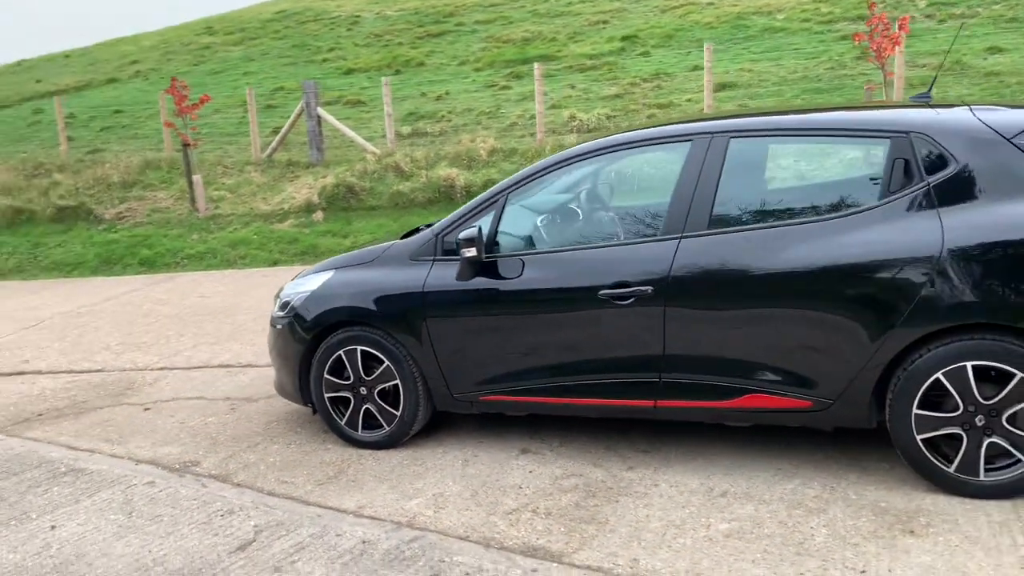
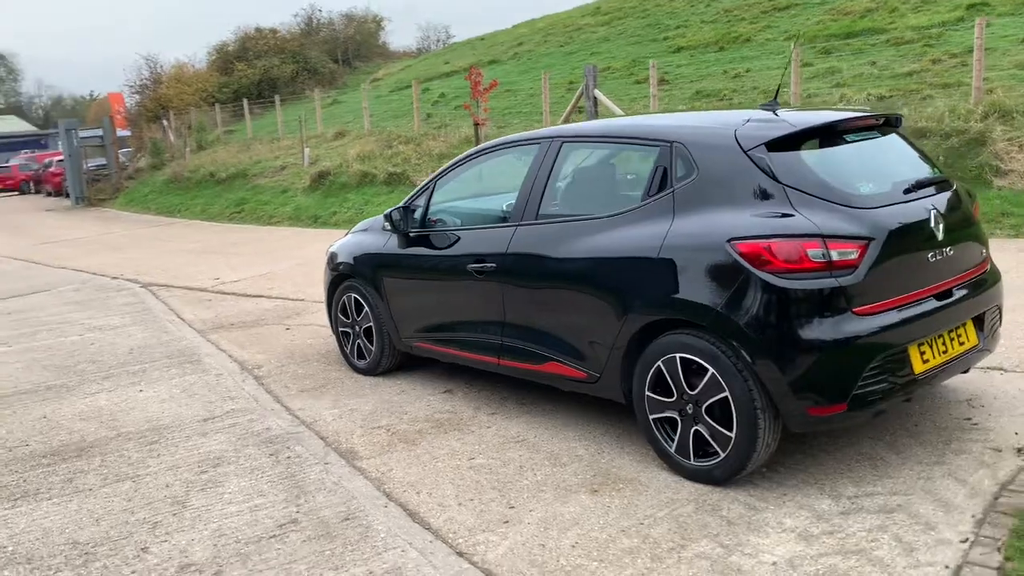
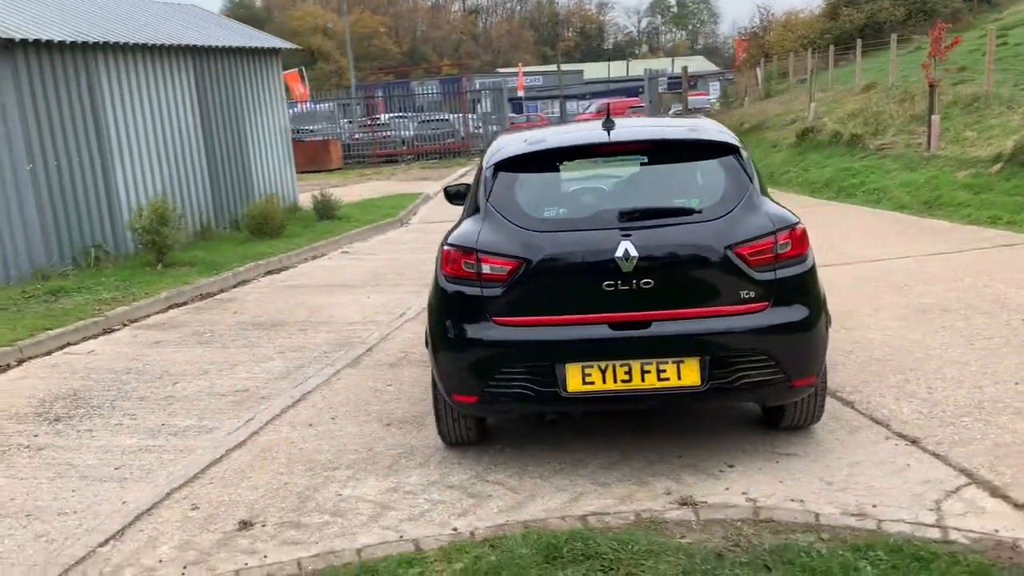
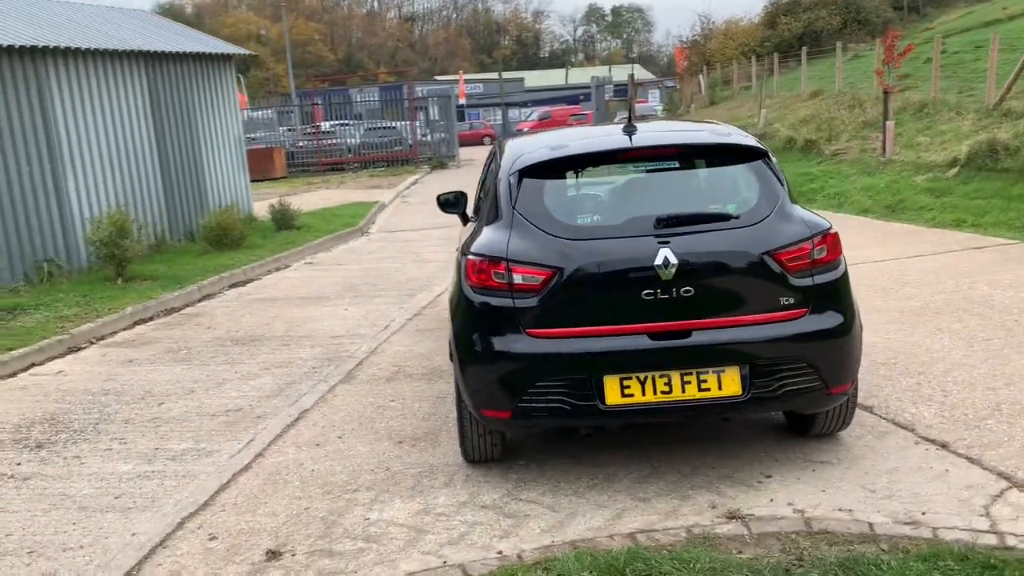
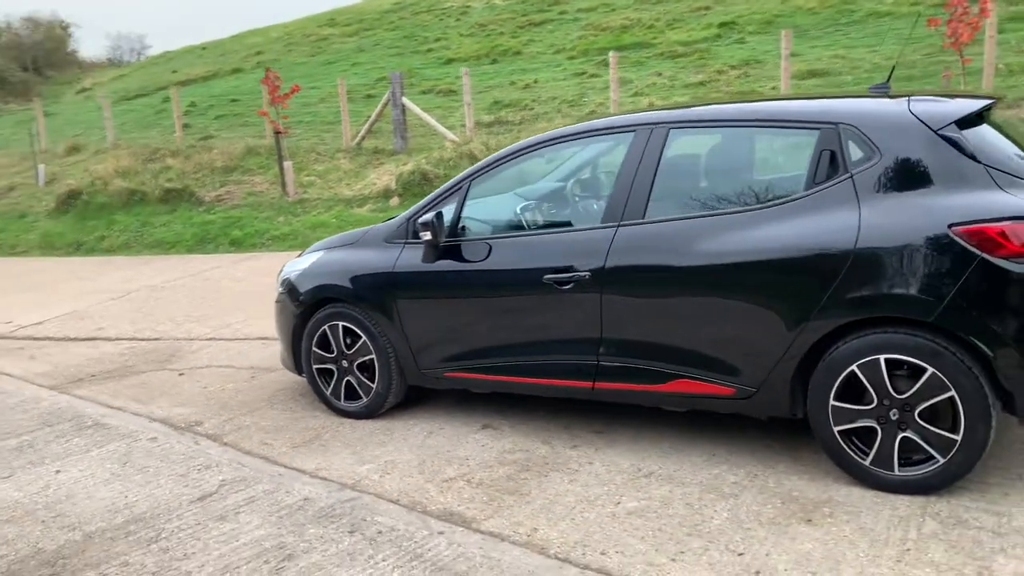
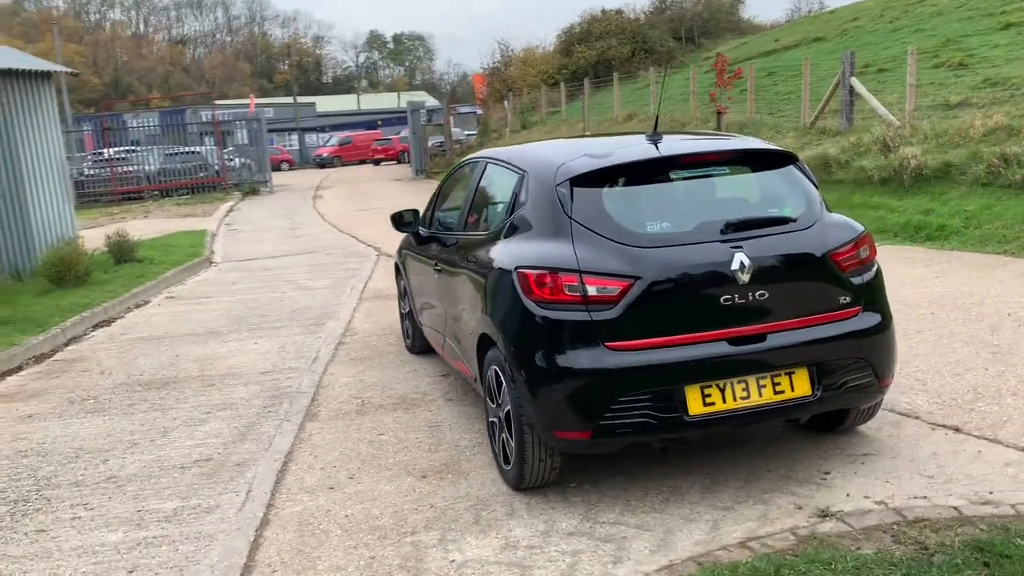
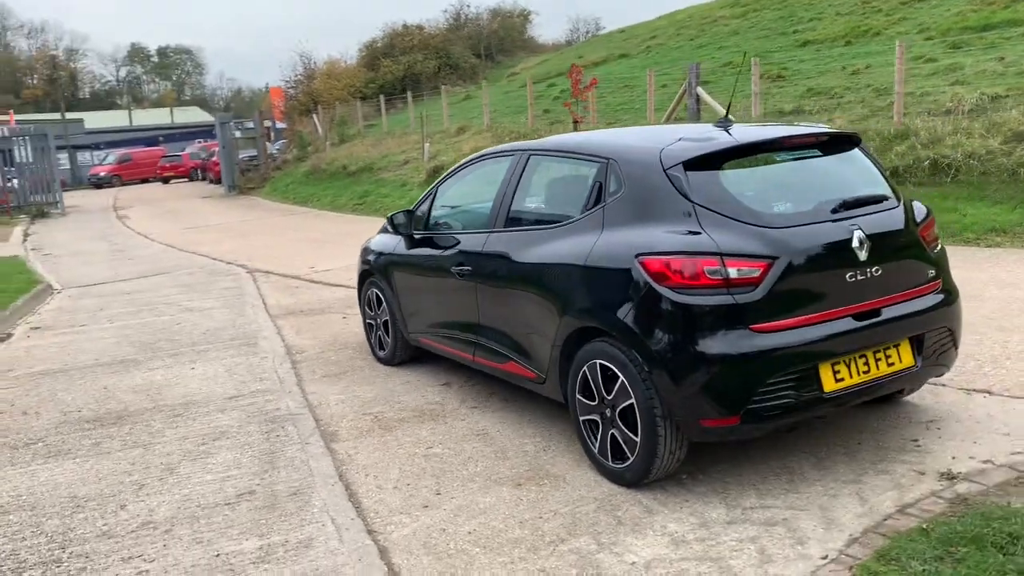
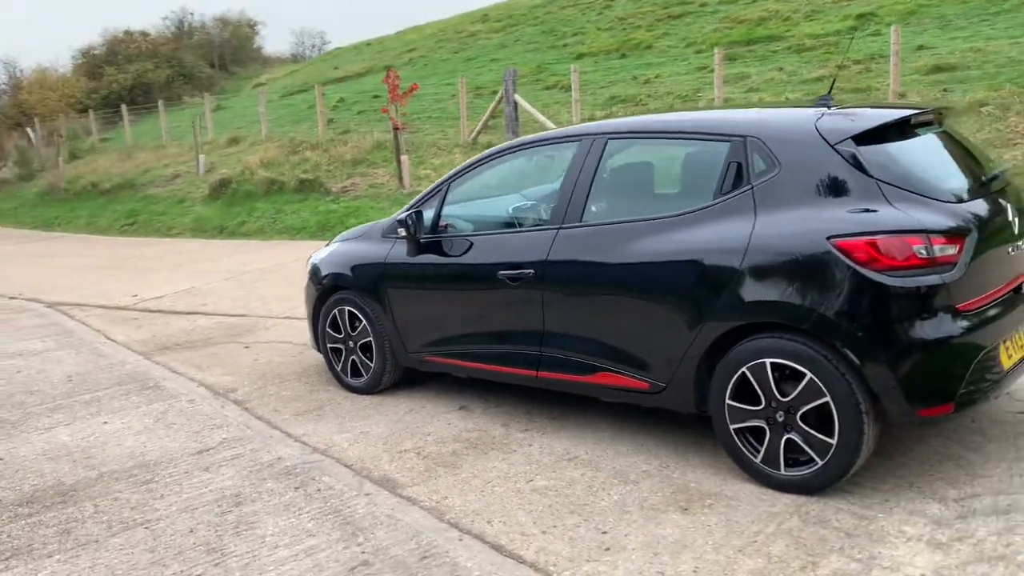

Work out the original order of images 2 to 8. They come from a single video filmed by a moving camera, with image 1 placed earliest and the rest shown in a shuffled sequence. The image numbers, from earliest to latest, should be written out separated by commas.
5, 8, 2, 7, 6, 4, 3
